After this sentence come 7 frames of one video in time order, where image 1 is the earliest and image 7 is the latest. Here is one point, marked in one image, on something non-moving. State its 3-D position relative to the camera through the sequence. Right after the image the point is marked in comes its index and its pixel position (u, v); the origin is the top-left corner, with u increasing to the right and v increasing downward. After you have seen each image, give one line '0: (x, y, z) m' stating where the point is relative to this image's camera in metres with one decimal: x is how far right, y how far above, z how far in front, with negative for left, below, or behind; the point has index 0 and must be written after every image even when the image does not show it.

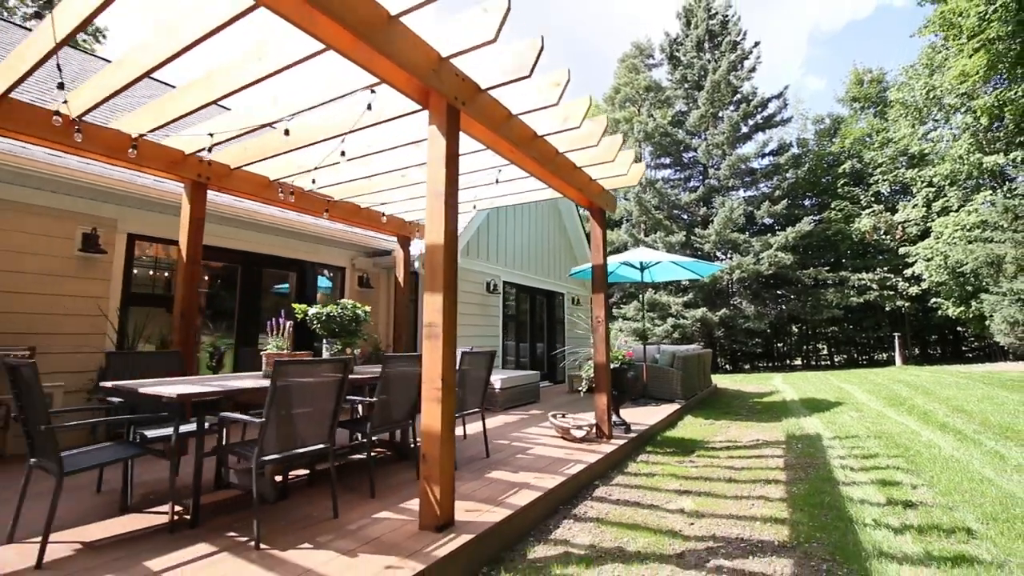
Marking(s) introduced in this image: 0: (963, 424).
0: (+4.0, -1.2, +4.6) m
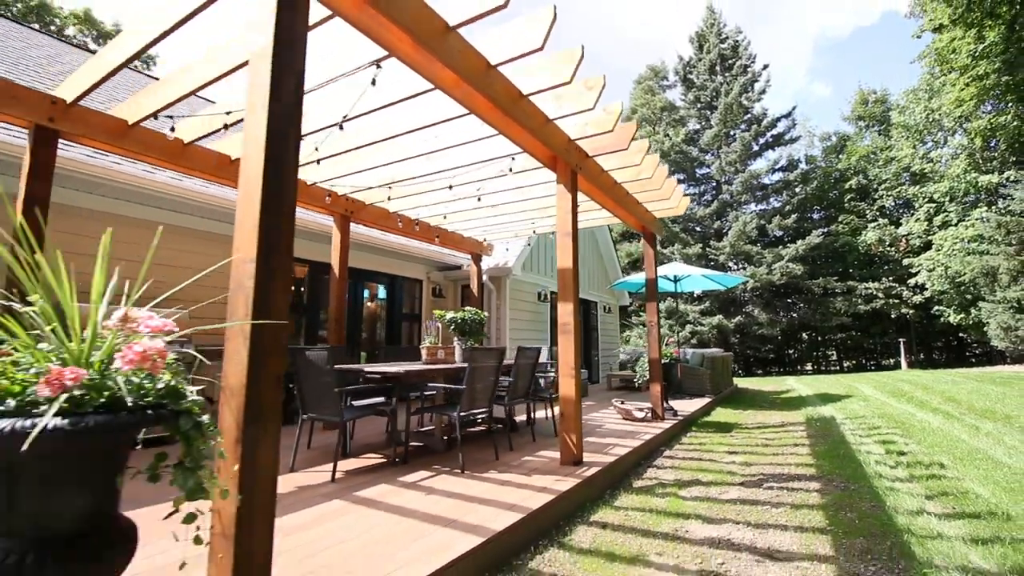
0: (+4.8, -1.3, +5.6) m
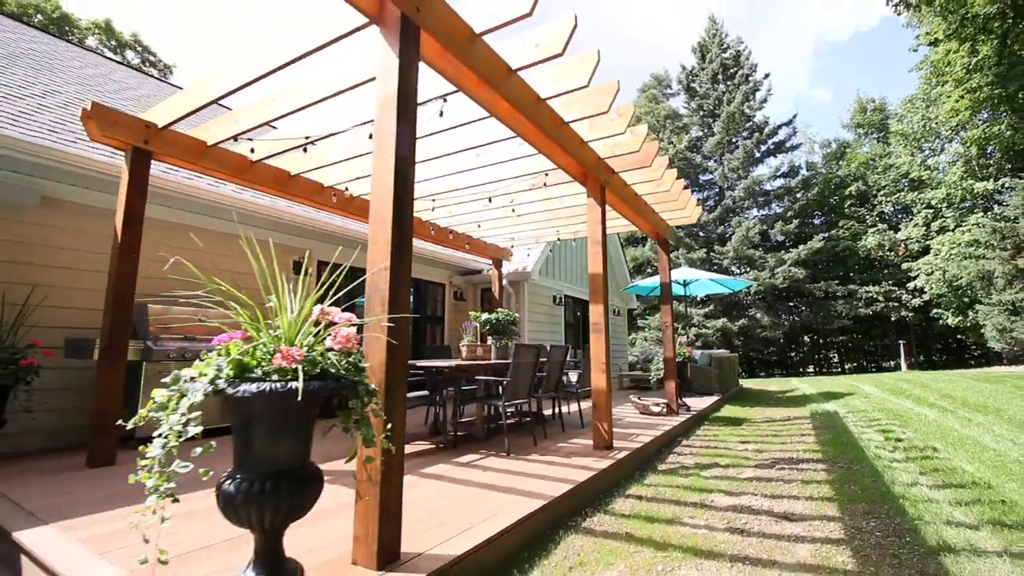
0: (+5.1, -1.3, +6.0) m
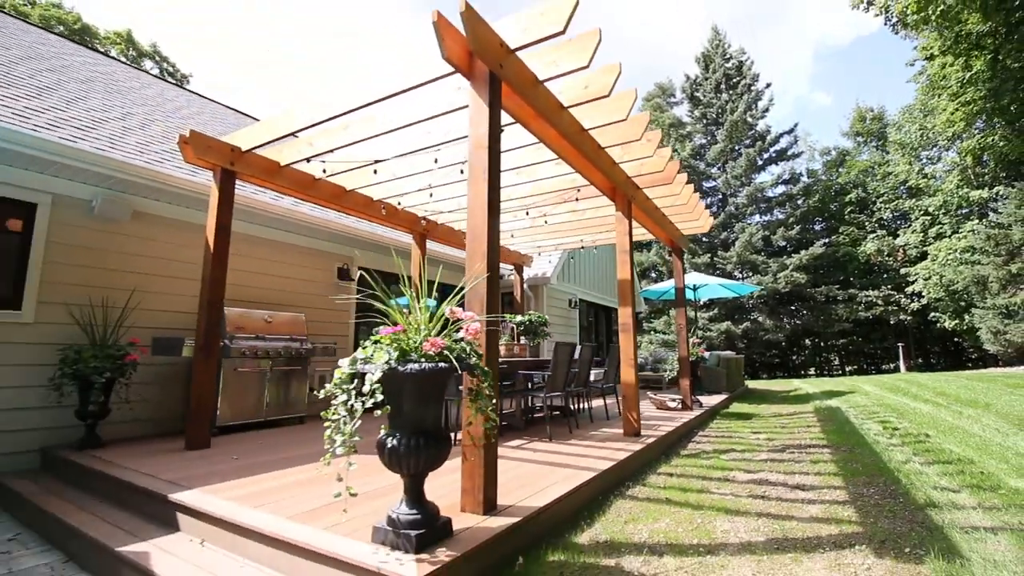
0: (+5.4, -1.4, +6.5) m
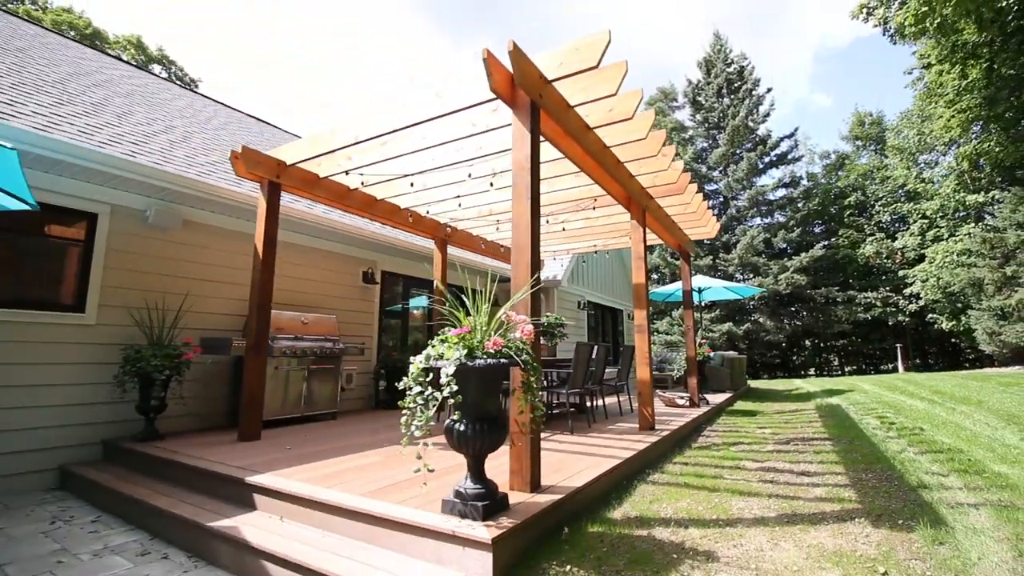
0: (+5.6, -1.4, +6.8) m
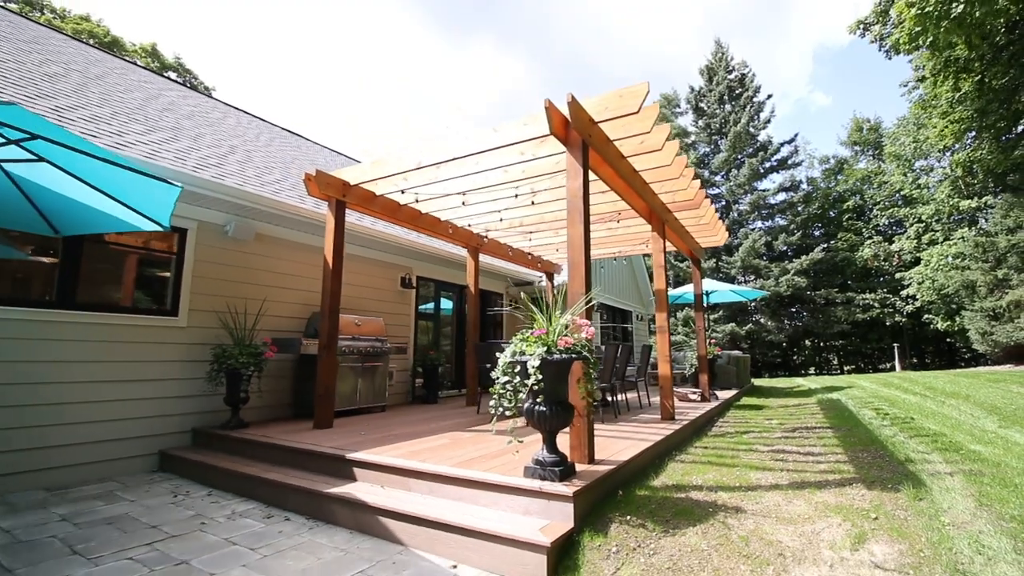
0: (+5.9, -1.5, +7.4) m
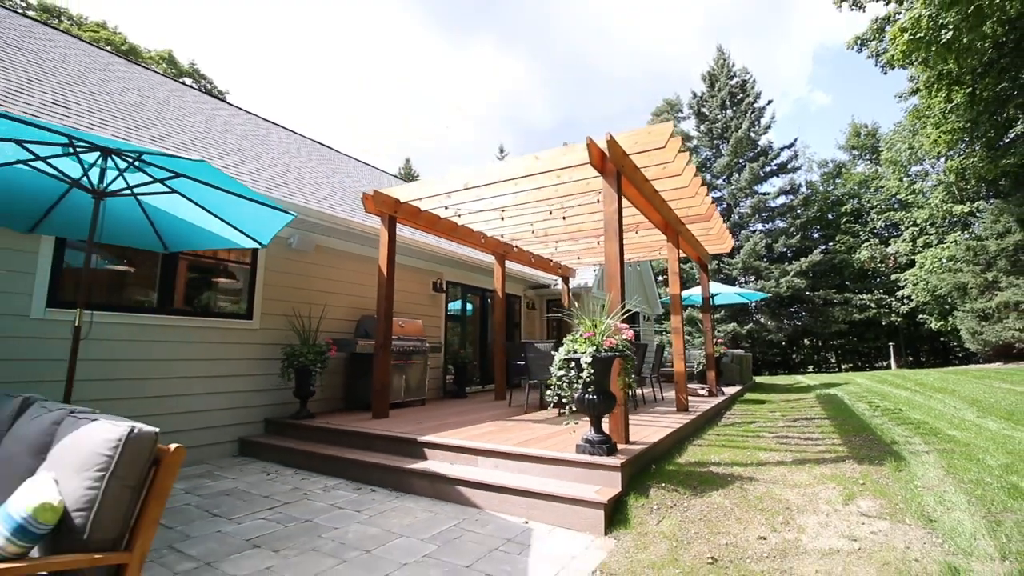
0: (+6.3, -1.5, +8.0) m
